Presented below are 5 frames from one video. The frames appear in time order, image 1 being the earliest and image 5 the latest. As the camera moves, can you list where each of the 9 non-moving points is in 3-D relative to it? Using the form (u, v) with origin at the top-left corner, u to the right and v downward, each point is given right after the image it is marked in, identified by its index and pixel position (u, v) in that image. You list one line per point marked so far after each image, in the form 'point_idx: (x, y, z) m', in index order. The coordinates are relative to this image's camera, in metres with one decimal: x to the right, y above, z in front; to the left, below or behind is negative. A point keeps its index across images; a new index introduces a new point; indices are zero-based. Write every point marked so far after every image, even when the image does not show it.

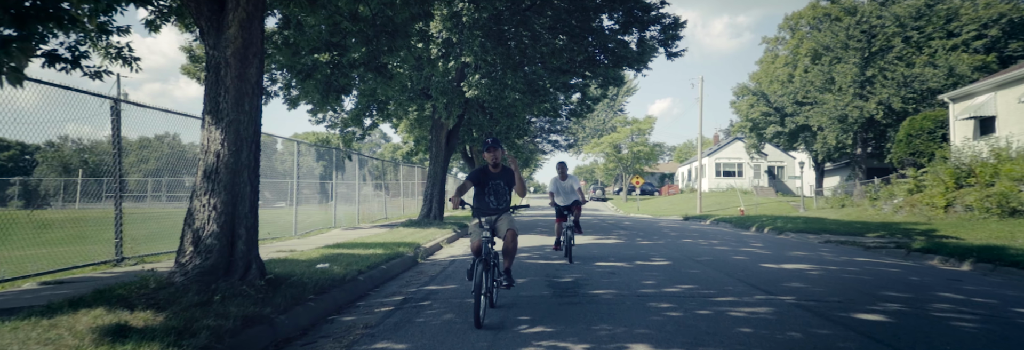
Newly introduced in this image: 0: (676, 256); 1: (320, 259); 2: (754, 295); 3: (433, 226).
0: (+3.2, -1.5, +11.9) m
1: (-2.9, -1.2, +9.2) m
2: (+2.7, -1.3, +6.8) m
3: (-2.3, -1.5, +18.5) m
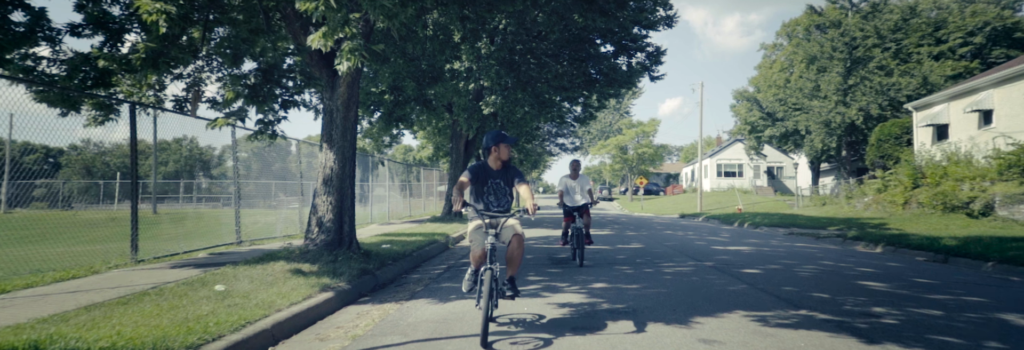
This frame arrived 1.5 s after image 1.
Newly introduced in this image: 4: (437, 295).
0: (+3.5, -1.6, +15.0) m
1: (-2.7, -1.3, +12.5) m
2: (+2.9, -1.4, +9.9) m
3: (-2.0, -1.6, +21.7) m
4: (-0.9, -1.4, +7.3) m
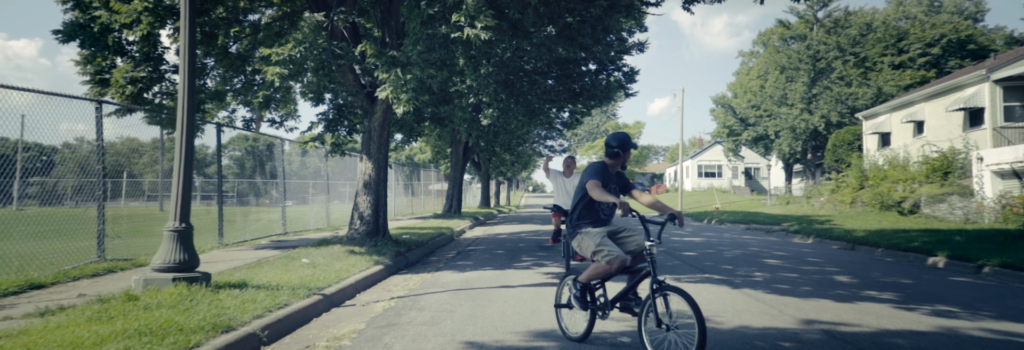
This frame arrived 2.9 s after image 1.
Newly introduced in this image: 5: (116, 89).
0: (+3.3, -1.7, +17.8) m
1: (-2.8, -1.4, +15.2) m
2: (+2.8, -1.5, +12.7) m
3: (-2.3, -1.7, +24.4) m
4: (-0.9, -1.5, +10.0) m
5: (-6.1, +1.3, +9.5) m
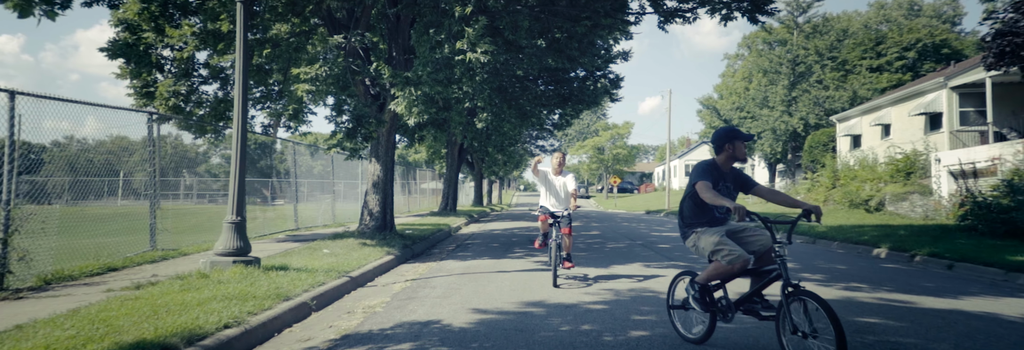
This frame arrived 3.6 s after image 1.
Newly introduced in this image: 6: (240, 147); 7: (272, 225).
0: (+3.1, -1.7, +19.2) m
1: (-3.0, -1.4, +16.5) m
2: (+2.7, -1.5, +14.1) m
3: (-2.6, -1.7, +25.7) m
4: (-1.0, -1.5, +11.4) m
5: (-6.2, +1.3, +10.7) m
6: (-3.3, +0.3, +7.4) m
7: (-5.8, -1.2, +14.7) m
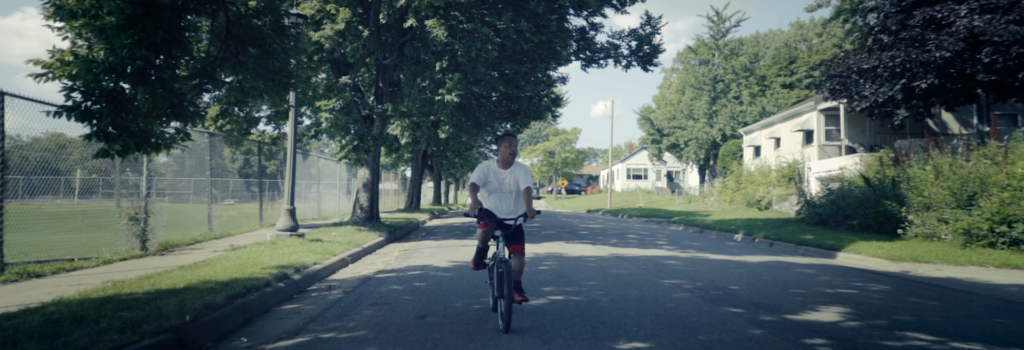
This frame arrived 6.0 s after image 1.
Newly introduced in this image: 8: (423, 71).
0: (+1.4, -1.8, +23.4) m
1: (-4.4, -1.5, +20.3) m
2: (+1.4, -1.6, +18.3) m
3: (-4.7, -1.8, +29.5) m
4: (-2.1, -1.6, +15.3) m
5: (-7.1, +1.3, +14.3) m
6: (-4.0, +0.3, +11.2) m
7: (-7.0, -1.2, +18.2) m
8: (-2.0, +2.4, +13.9) m
